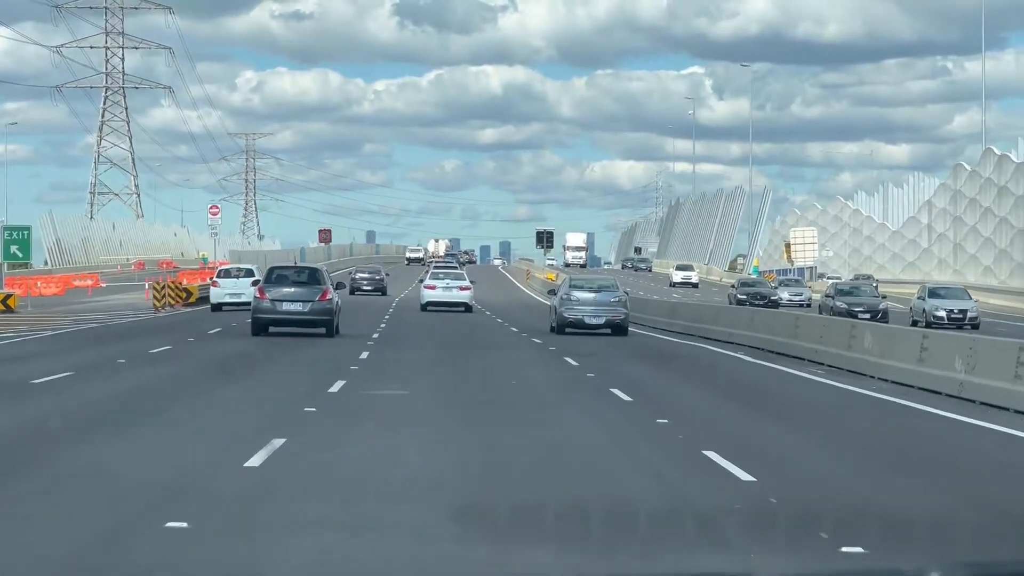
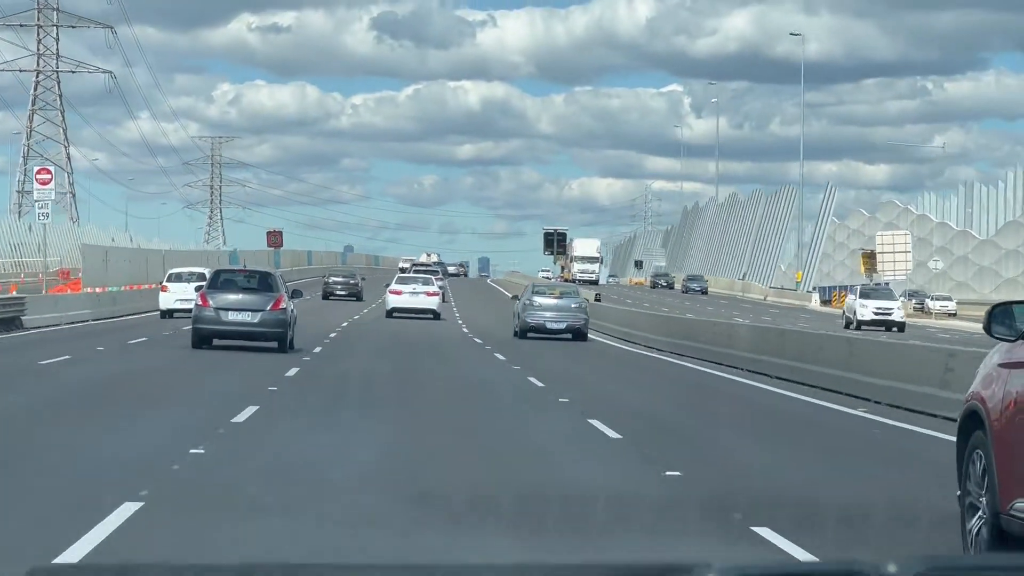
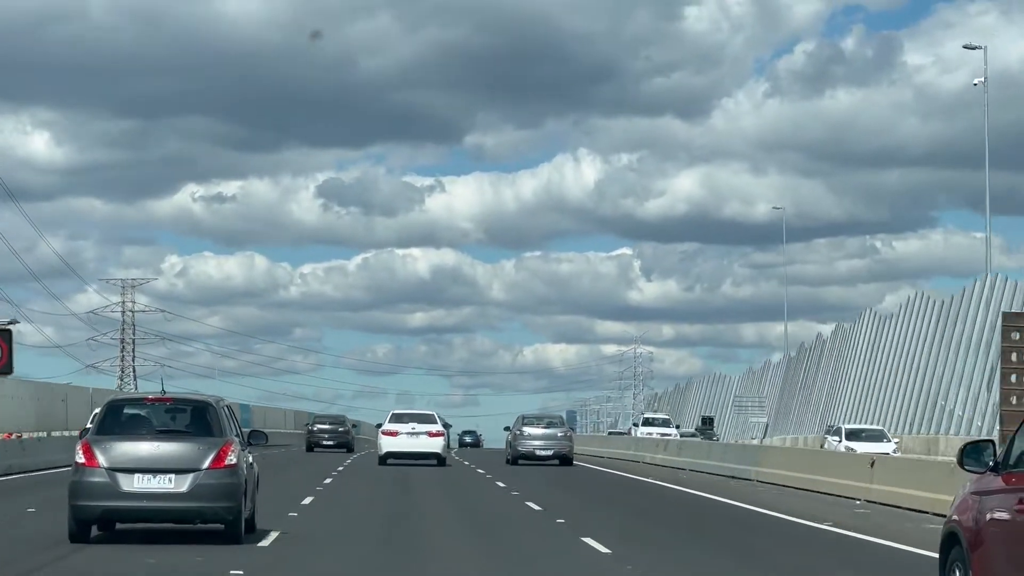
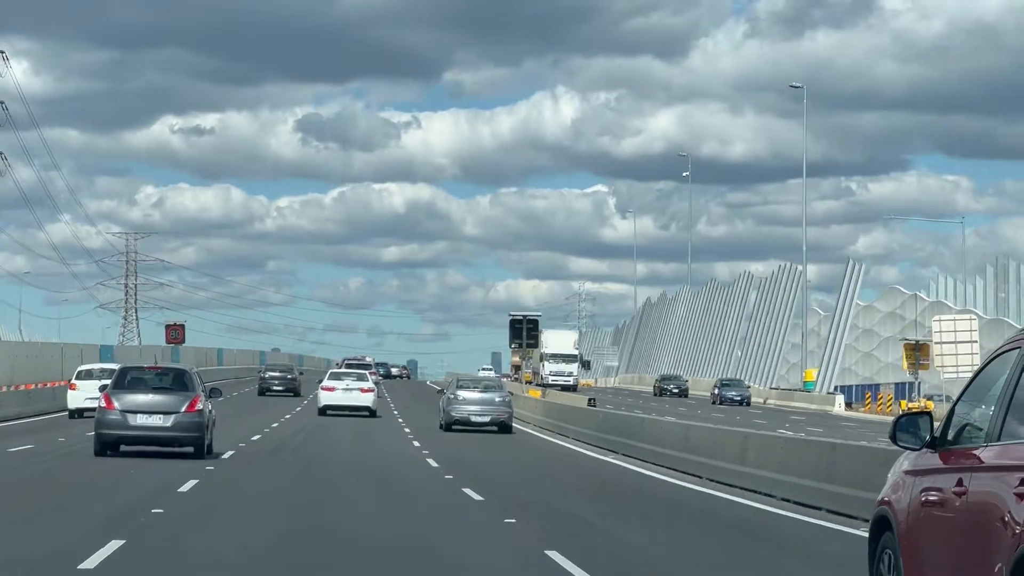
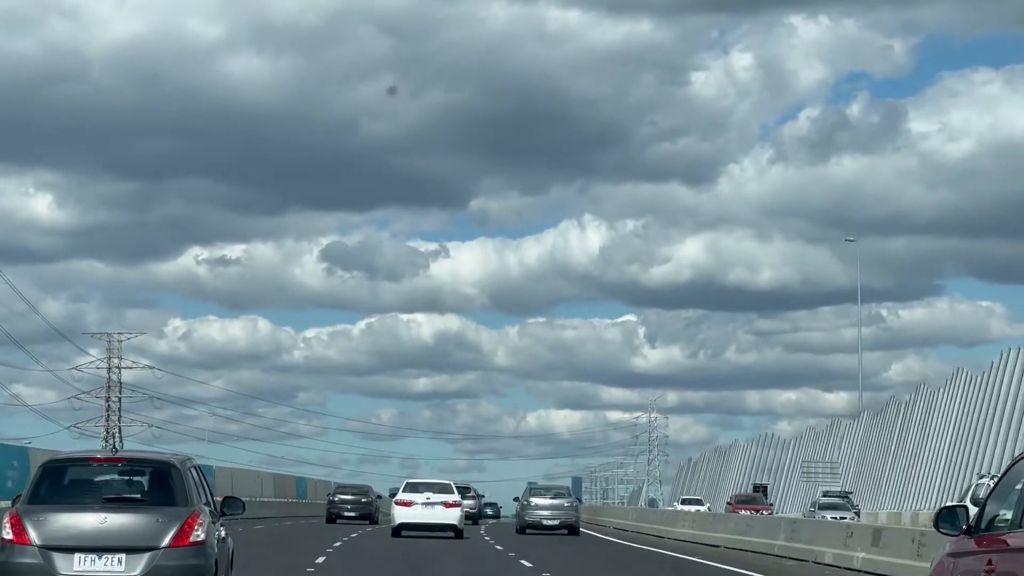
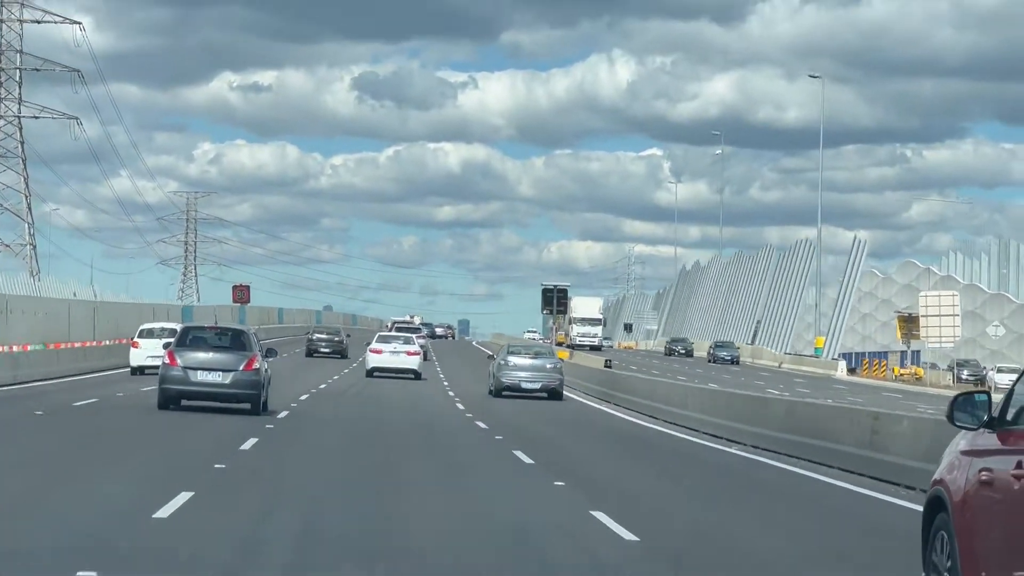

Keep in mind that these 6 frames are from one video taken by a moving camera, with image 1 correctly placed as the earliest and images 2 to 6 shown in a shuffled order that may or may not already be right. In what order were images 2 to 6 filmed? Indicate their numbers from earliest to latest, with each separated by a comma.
2, 6, 4, 3, 5
